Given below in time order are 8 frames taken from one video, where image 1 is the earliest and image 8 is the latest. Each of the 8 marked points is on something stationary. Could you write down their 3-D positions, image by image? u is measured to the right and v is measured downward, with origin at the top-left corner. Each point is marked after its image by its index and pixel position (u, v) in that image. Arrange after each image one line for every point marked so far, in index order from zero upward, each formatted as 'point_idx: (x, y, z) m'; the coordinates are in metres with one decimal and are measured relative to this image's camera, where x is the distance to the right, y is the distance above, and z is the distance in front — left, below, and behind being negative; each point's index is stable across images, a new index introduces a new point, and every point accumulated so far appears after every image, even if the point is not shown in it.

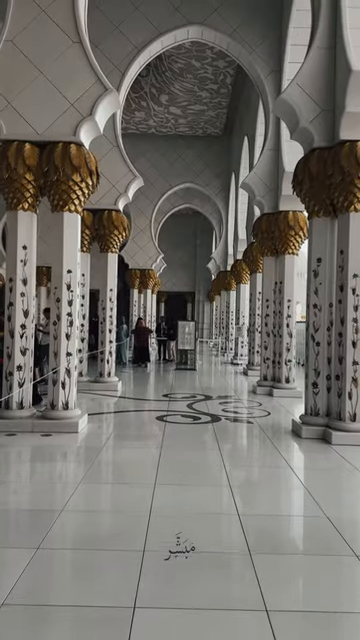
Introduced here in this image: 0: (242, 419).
0: (+0.8, -1.2, +6.0) m
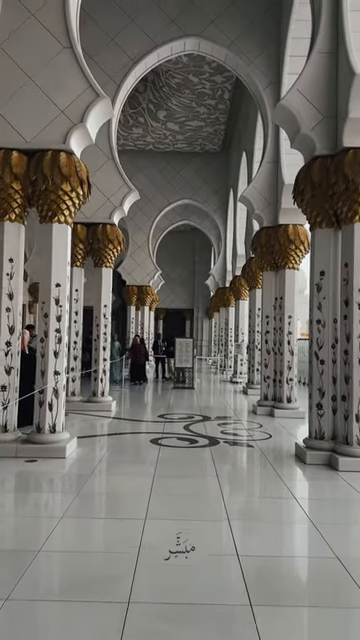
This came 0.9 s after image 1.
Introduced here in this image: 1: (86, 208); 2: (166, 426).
0: (+0.7, -1.4, +5.7) m
1: (-1.5, +1.7, +7.4) m
2: (-0.2, -1.5, +6.6) m
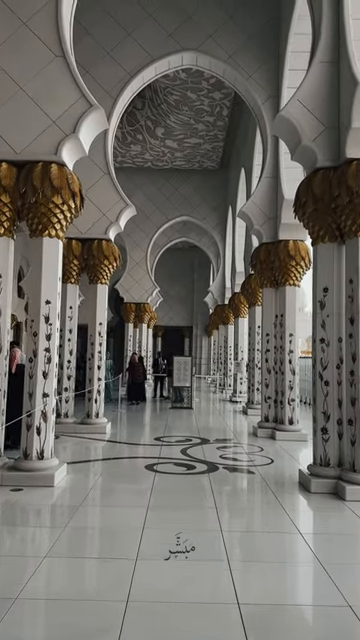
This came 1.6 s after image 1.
0: (+0.7, -1.7, +5.4) m
1: (-1.5, +1.4, +7.2) m
2: (-0.2, -1.7, +6.3) m
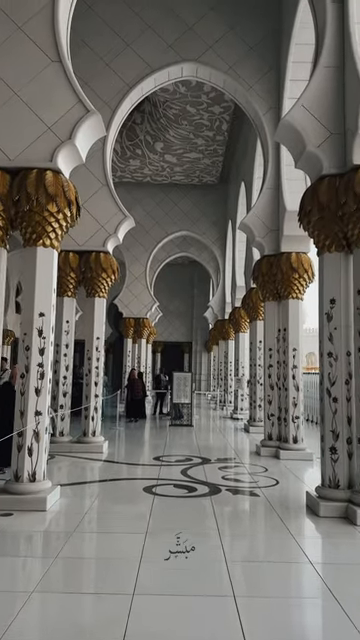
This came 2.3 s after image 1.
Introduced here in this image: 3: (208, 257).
0: (+0.7, -1.8, +5.1) m
1: (-1.5, +1.2, +7.1) m
2: (-0.2, -1.9, +6.0) m
3: (+1.0, +2.3, +17.4) m
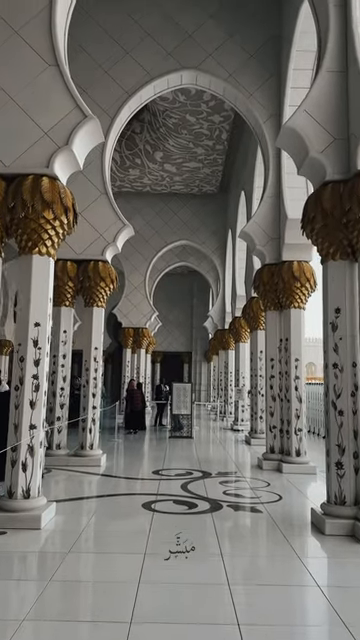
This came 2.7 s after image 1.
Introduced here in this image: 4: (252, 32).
0: (+0.7, -1.9, +4.9) m
1: (-1.5, +1.1, +7.0) m
2: (-0.2, -2.0, +5.8) m
3: (+1.0, +1.9, +17.3) m
4: (+1.0, +4.2, +7.1) m
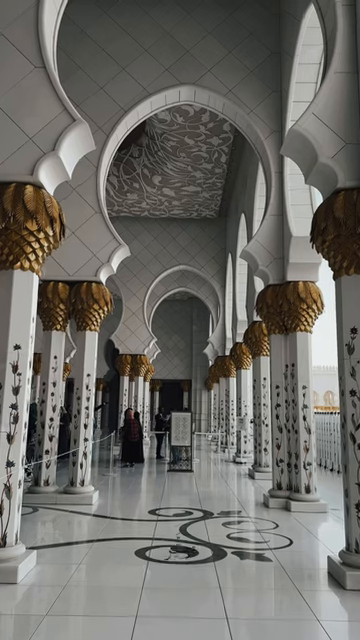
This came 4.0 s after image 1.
0: (+0.7, -2.1, +4.4) m
1: (-1.5, +0.8, +6.6) m
2: (-0.2, -2.3, +5.3) m
3: (+1.0, +1.0, +17.0) m
4: (+1.0, +3.9, +6.9) m
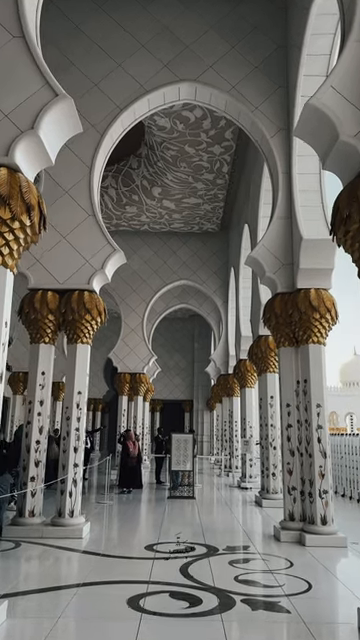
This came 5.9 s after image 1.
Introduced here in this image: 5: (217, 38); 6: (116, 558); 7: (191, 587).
0: (+0.7, -2.2, +3.7) m
1: (-1.5, +0.6, +6.1) m
2: (-0.2, -2.3, +4.6) m
3: (+1.0, +0.4, +16.4) m
4: (+1.0, +3.7, +6.5) m
5: (+0.5, +3.8, +6.5) m
6: (-0.6, -2.4, +4.9) m
7: (+0.1, -2.2, +3.9) m
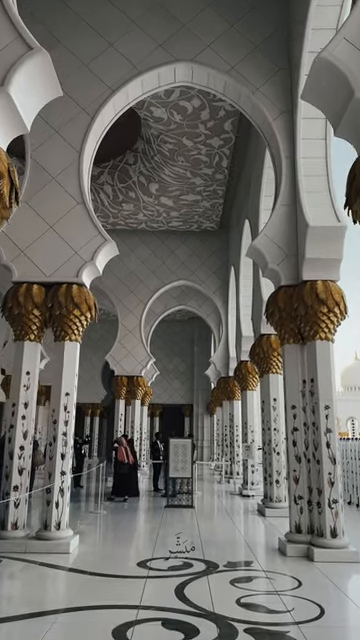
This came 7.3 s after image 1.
0: (+0.6, -2.1, +3.3) m
1: (-1.6, +0.6, +5.6) m
2: (-0.3, -2.3, +4.1) m
3: (+1.0, +0.3, +16.0) m
4: (+1.0, +3.8, +6.1) m
5: (+0.4, +3.8, +6.1) m
6: (-0.7, -2.4, +4.5) m
7: (0.0, -2.1, +3.5) m
